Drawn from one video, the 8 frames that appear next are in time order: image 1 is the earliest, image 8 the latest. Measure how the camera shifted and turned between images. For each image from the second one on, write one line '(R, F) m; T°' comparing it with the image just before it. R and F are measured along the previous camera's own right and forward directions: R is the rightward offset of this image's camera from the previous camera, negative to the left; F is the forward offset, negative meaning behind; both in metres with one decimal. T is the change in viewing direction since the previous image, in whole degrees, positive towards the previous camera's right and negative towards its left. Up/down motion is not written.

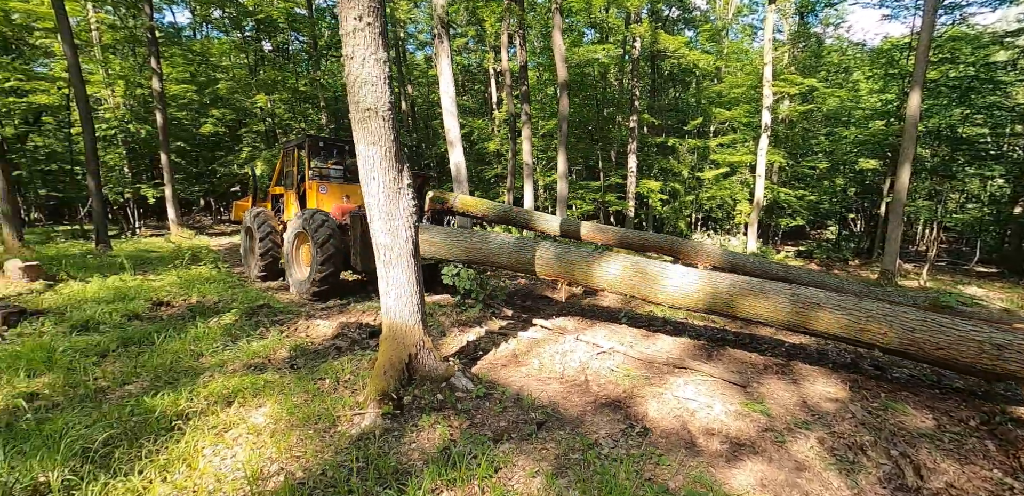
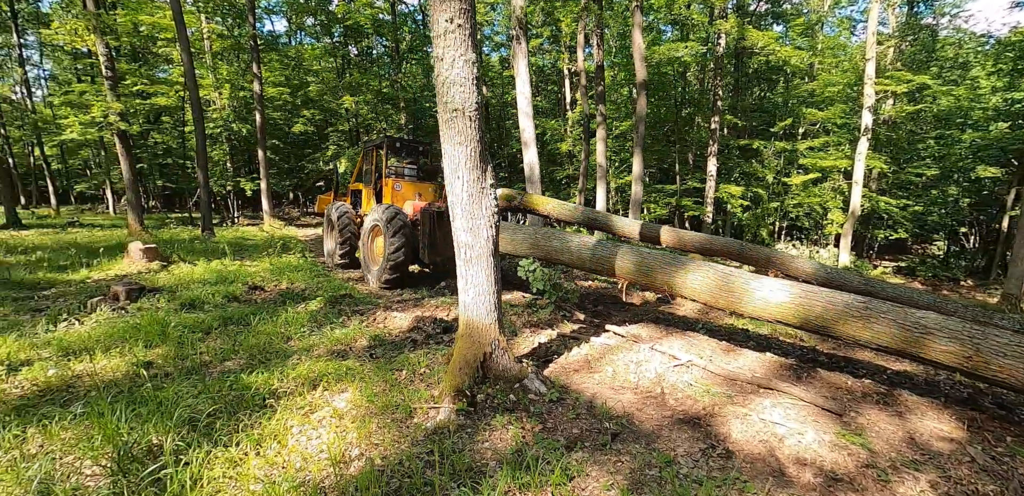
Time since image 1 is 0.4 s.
(-0.1, 0.0) m; -8°
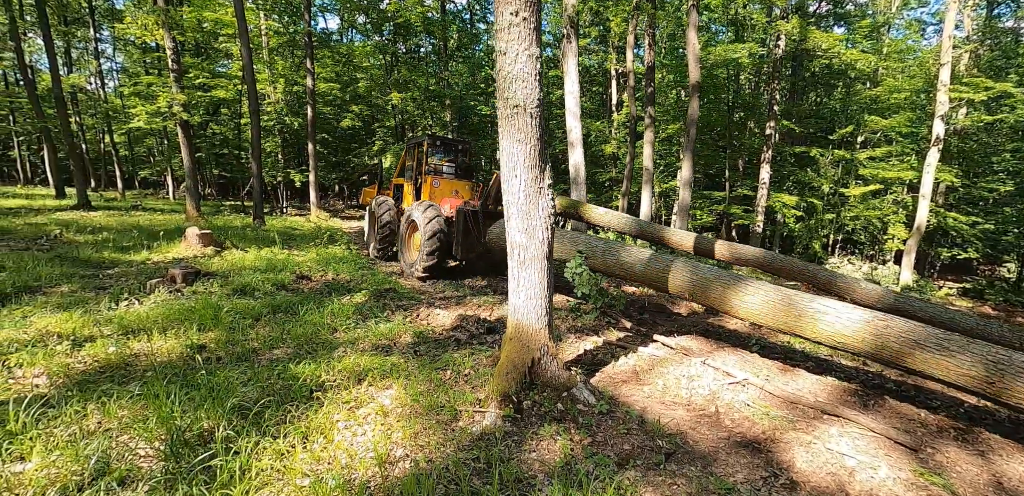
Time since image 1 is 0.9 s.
(-0.1, +0.1) m; -4°
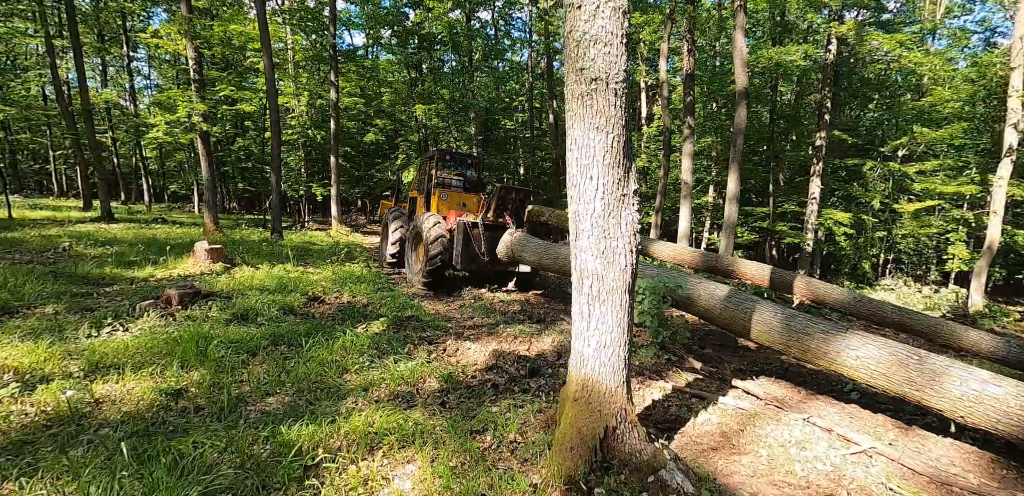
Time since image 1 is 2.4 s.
(-0.2, +0.8) m; -2°
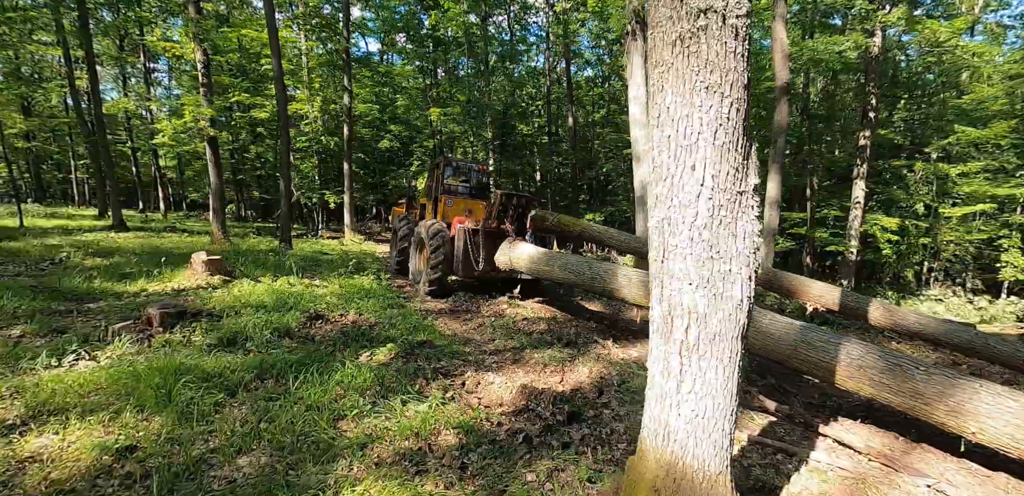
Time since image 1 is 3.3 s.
(-0.1, +0.7) m; -2°
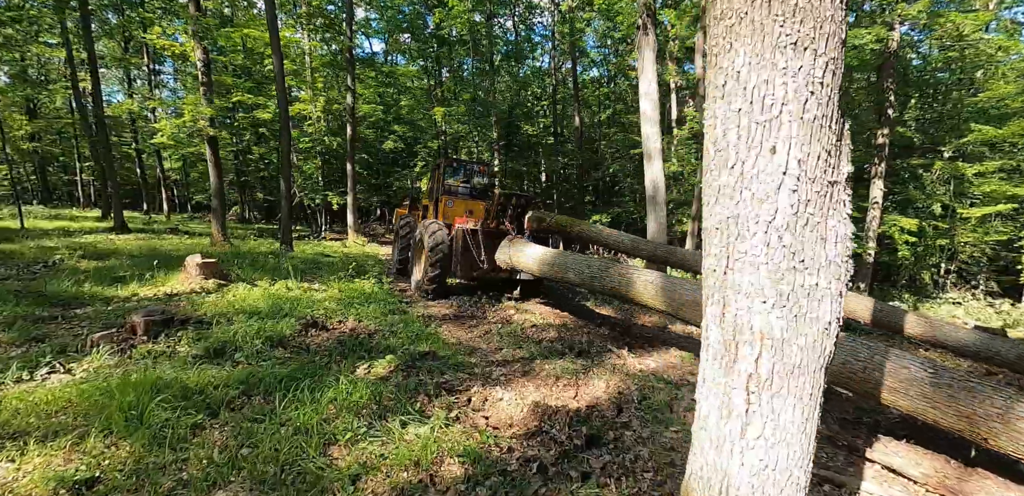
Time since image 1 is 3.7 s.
(0.0, +0.3) m; -1°
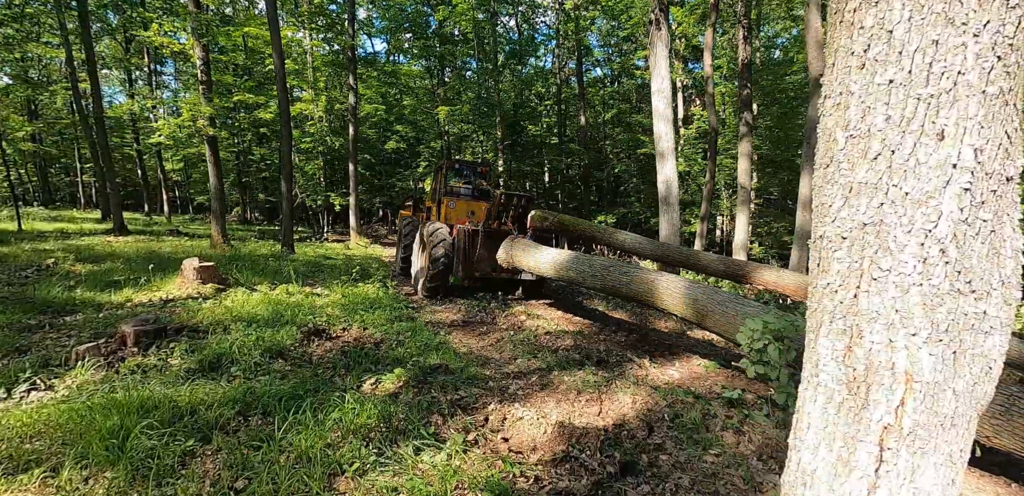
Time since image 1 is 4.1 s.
(-0.1, +0.3) m; 0°
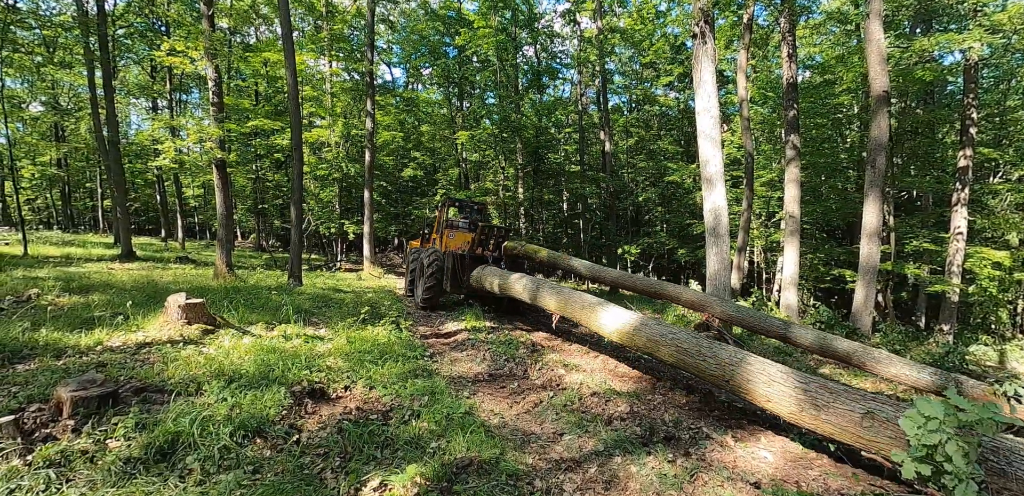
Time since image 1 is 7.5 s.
(-0.2, +0.9) m; -2°
